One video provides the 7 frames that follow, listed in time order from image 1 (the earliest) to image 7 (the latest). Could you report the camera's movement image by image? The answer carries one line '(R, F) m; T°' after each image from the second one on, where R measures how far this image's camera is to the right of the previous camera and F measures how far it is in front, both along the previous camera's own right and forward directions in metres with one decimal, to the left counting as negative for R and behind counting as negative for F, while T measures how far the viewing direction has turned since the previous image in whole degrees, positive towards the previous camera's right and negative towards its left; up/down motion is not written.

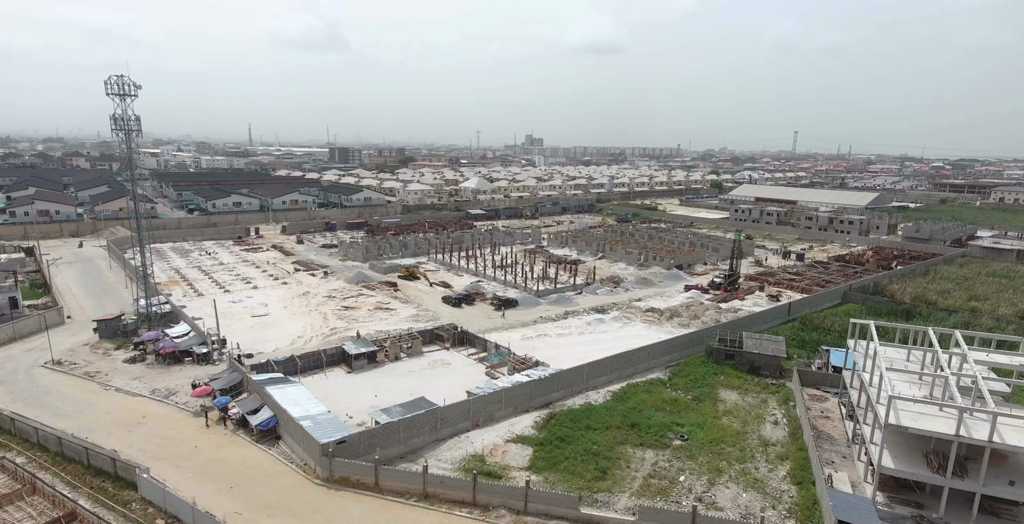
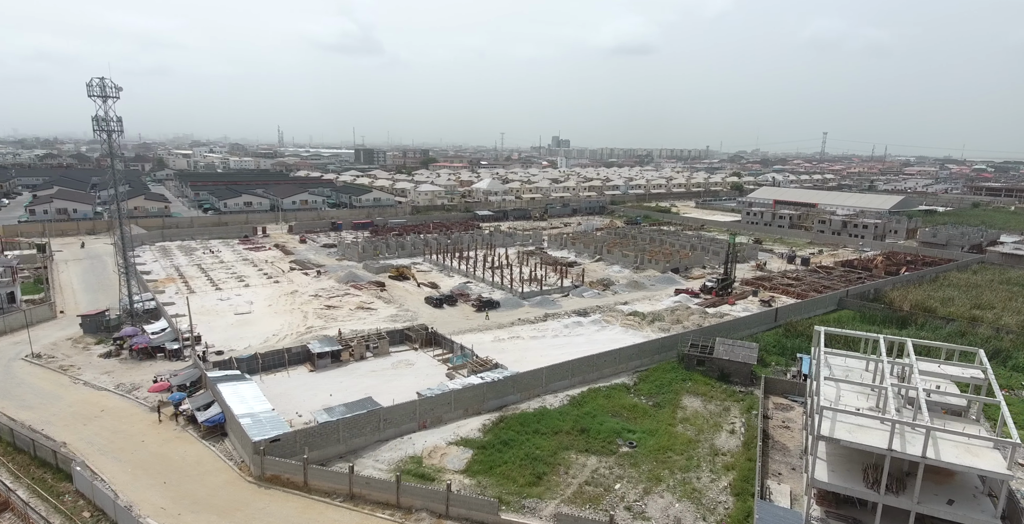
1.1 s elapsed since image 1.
(+1.7, +0.1) m; -3°
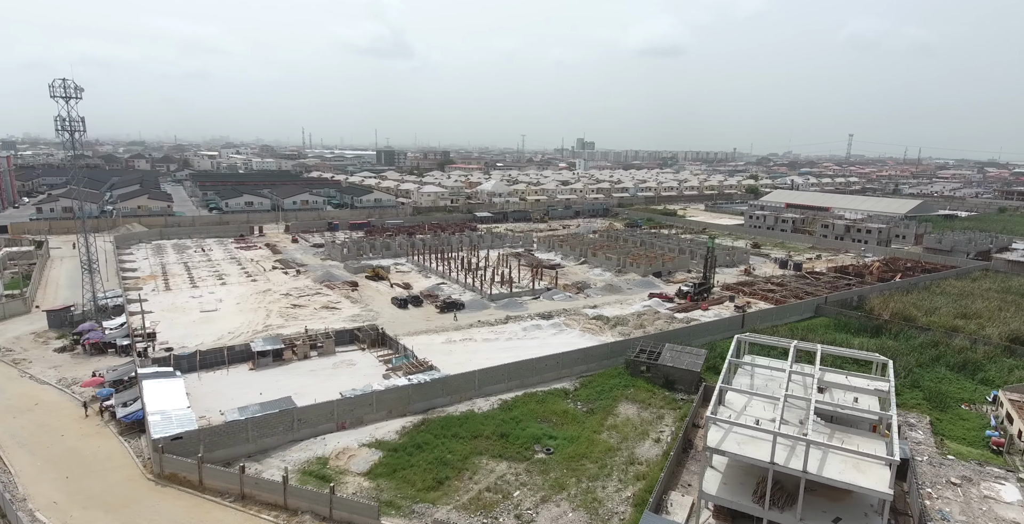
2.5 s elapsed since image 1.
(+2.2, +0.2) m; -3°
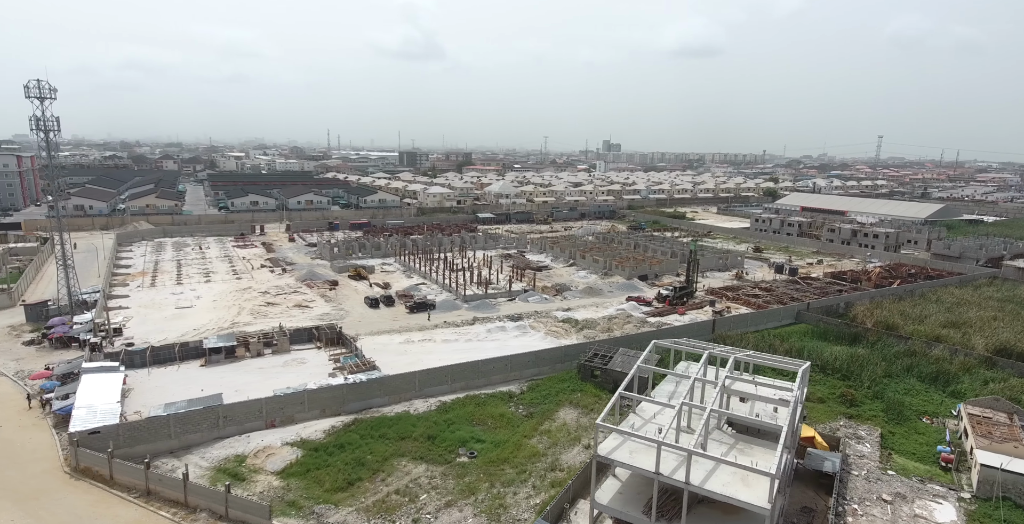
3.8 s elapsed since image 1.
(+2.0, +0.2) m; -3°
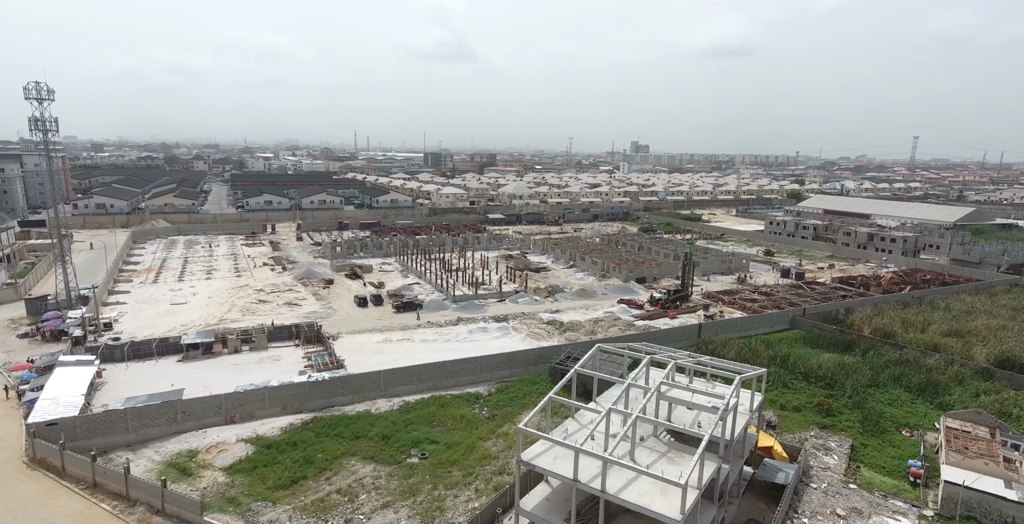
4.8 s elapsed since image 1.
(+1.5, +0.2) m; -3°
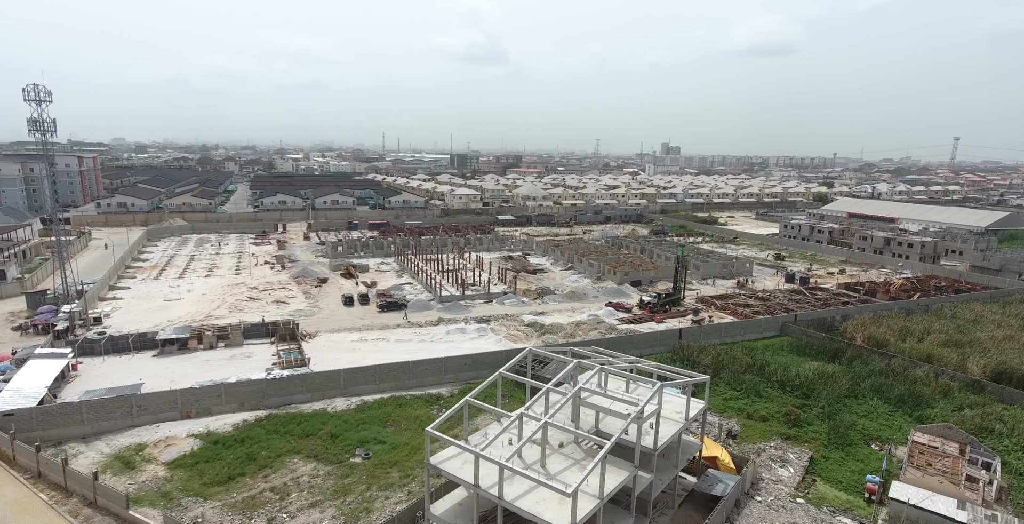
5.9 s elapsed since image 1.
(+1.7, +0.2) m; -3°
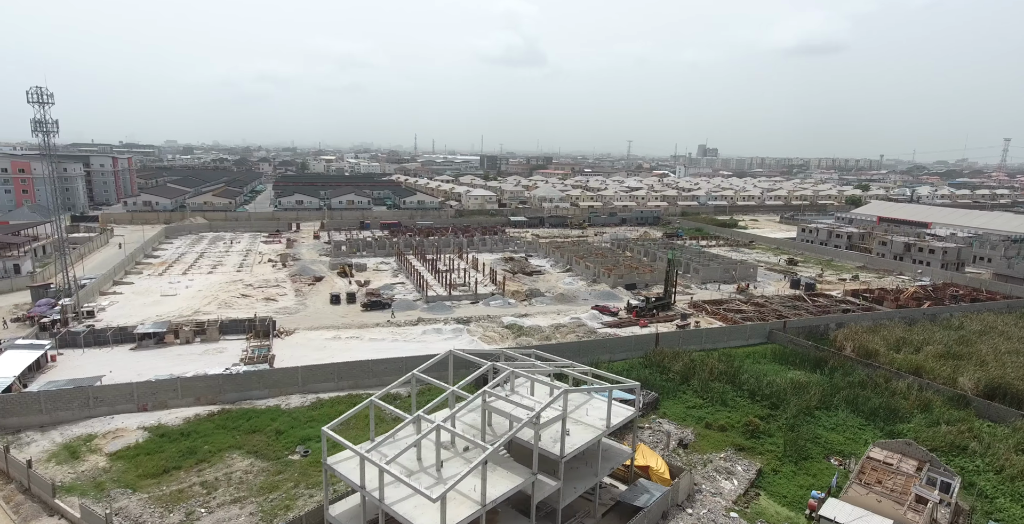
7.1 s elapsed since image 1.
(+1.9, +0.2) m; -4°
